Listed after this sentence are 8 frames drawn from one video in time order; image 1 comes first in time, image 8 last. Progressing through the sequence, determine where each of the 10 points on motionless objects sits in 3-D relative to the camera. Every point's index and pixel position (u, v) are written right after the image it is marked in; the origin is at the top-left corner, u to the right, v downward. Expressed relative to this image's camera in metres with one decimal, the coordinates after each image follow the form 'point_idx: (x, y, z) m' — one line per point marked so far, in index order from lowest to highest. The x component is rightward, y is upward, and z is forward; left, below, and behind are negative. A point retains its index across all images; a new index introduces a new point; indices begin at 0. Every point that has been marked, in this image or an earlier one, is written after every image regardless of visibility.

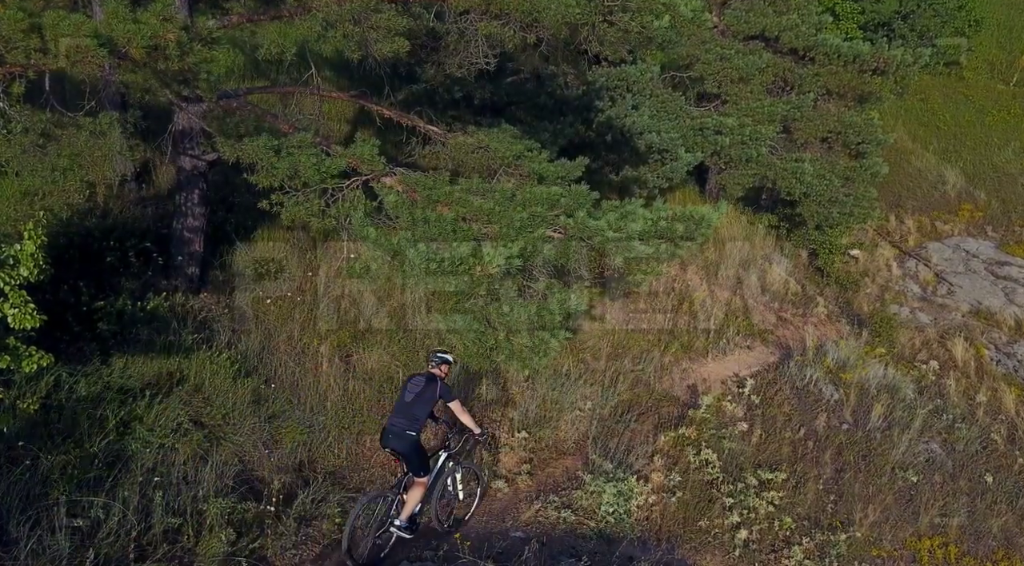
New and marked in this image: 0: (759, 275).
0: (+3.7, +0.1, +13.2) m
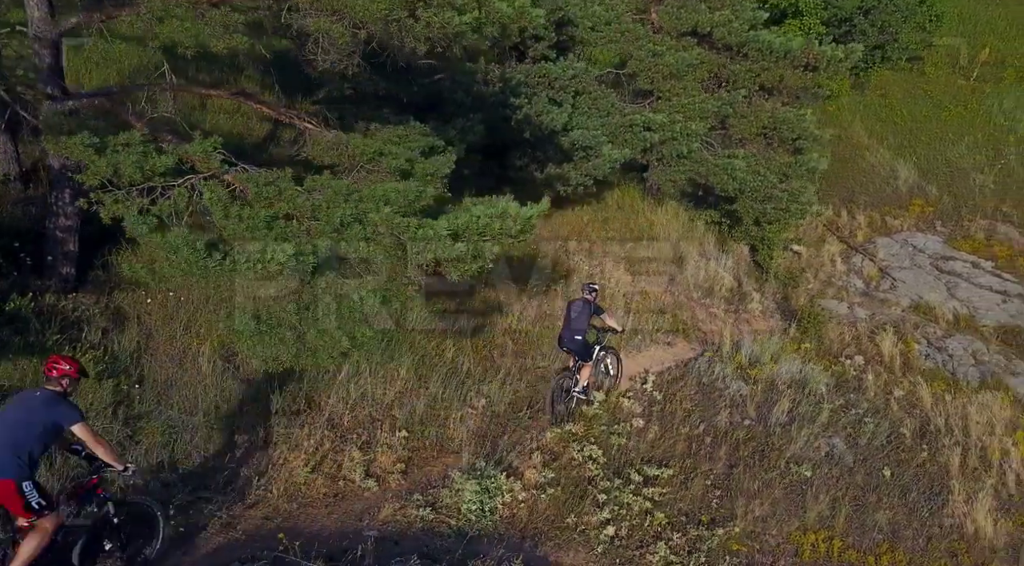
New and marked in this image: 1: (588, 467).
0: (+2.7, +0.1, +13.2) m
1: (+0.6, -1.5, +6.9) m
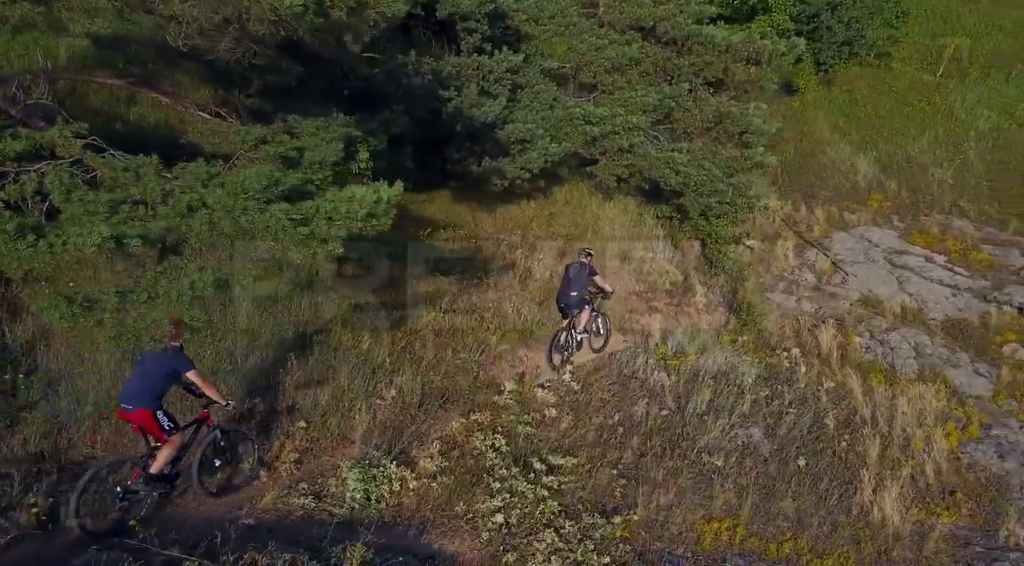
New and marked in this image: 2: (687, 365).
0: (+1.9, +0.2, +13.2) m
1: (-0.2, -1.4, +6.9) m
2: (+1.9, -0.9, +9.6) m
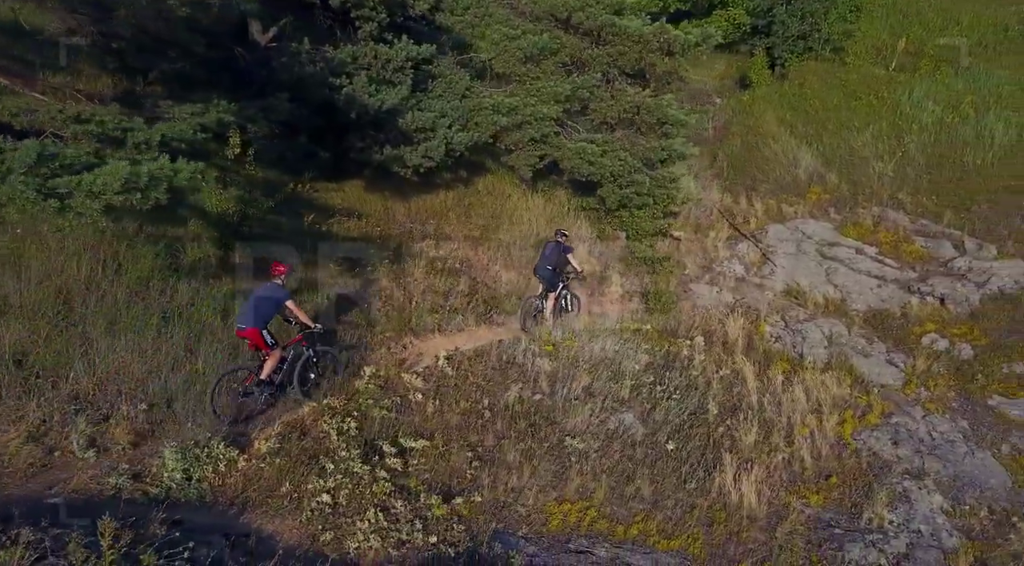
0: (+0.6, +0.4, +13.2) m
1: (-1.4, -1.2, +6.9) m
2: (+0.7, -0.8, +9.6) m
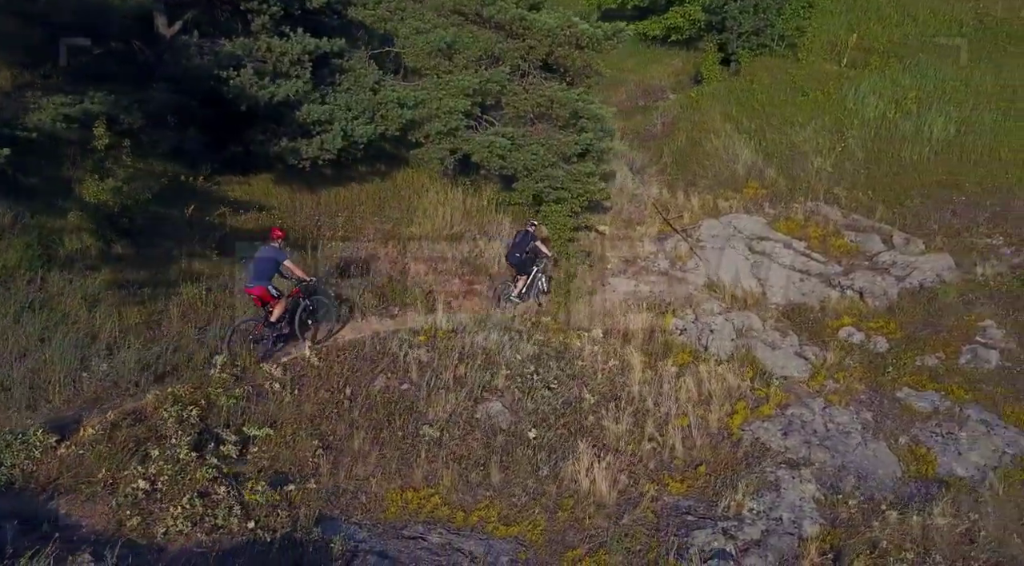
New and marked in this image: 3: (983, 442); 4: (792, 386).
0: (-0.8, +0.5, +13.2) m
1: (-2.8, -1.1, +6.9) m
2: (-0.7, -0.7, +9.7) m
3: (+6.4, -2.2, +11.8) m
4: (+3.9, -1.4, +12.1) m
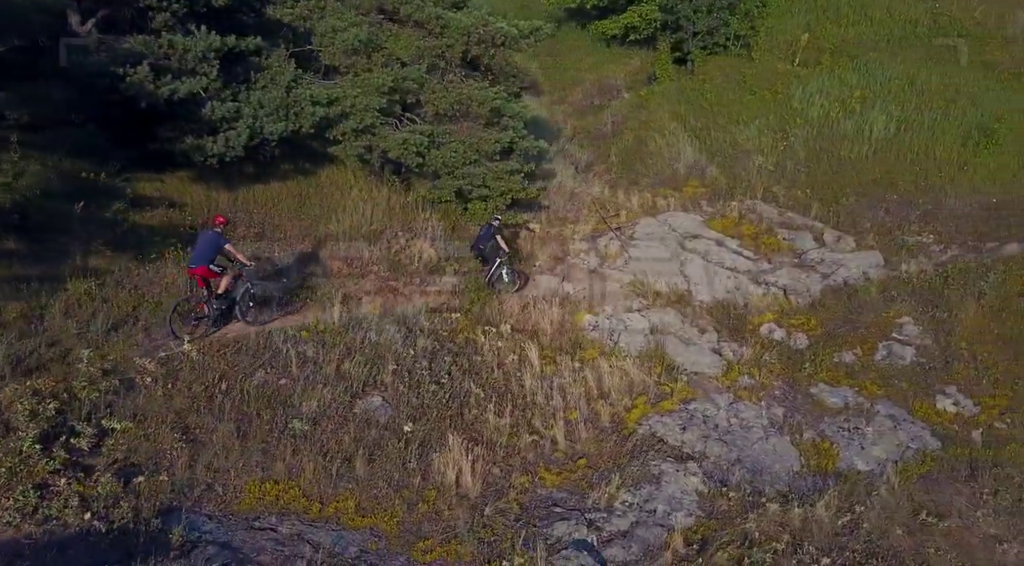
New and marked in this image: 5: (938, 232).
0: (-2.0, +0.5, +13.3) m
1: (-4.0, -1.1, +7.0) m
2: (-1.9, -0.6, +9.8) m
3: (+5.2, -2.1, +11.9) m
4: (+2.7, -1.4, +12.2) m
5: (+8.2, +1.0, +16.5) m
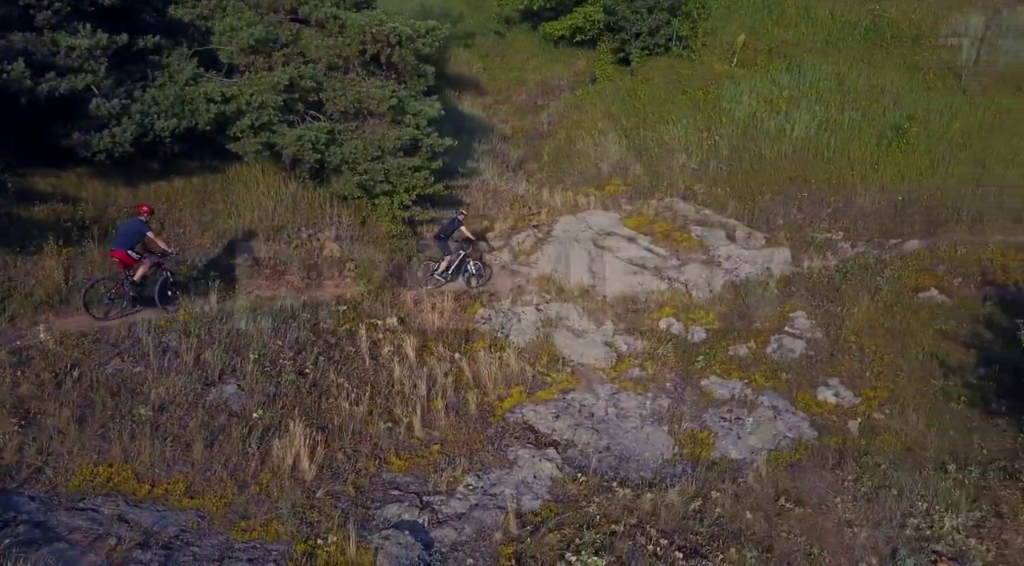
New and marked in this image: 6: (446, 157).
0: (-3.6, +0.6, +13.6) m
1: (-5.5, -1.0, +7.2) m
2: (-3.5, -0.5, +10.0) m
3: (+3.6, -2.0, +12.2) m
4: (+1.1, -1.3, +12.6) m
5: (+6.5, +1.1, +16.9) m
6: (-1.6, +2.9, +19.9) m
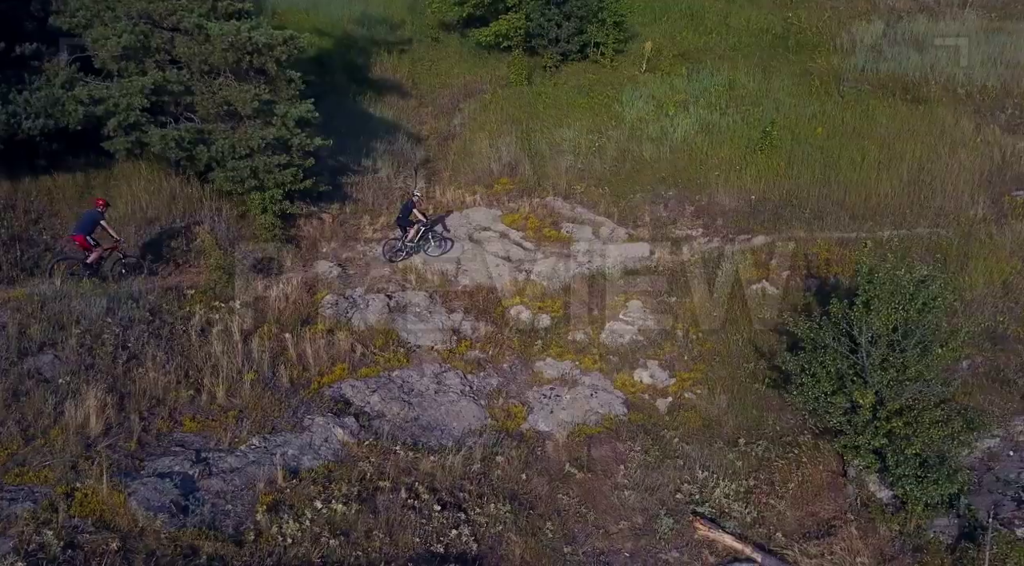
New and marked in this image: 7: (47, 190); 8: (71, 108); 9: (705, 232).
0: (-6.2, +0.8, +14.7) m
1: (-8.0, -0.8, +8.3) m
2: (-6.0, -0.3, +11.2) m
3: (+1.0, -1.9, +13.4) m
4: (-1.5, -1.1, +13.7) m
5: (+4.0, +1.2, +18.1) m
6: (-4.1, +3.1, +21.1) m
7: (-8.0, +1.6, +14.8) m
8: (-7.1, +2.9, +14.1) m
9: (+4.0, +1.1, +17.9) m
